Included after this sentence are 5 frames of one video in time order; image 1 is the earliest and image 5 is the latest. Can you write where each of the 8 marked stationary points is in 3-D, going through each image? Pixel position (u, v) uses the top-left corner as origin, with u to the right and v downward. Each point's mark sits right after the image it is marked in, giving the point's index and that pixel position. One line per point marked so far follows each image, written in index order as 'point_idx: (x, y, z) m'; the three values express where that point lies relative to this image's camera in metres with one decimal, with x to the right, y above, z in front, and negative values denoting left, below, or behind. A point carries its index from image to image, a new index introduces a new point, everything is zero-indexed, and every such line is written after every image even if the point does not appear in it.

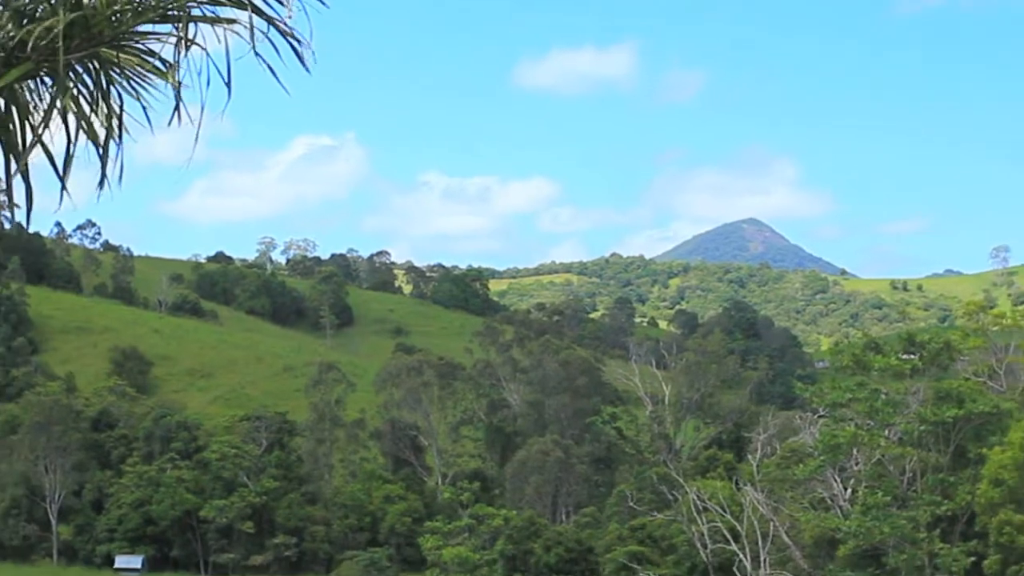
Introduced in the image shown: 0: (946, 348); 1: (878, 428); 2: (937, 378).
0: (+12.5, -1.7, +15.2) m
1: (+10.3, -3.9, +14.7) m
2: (+12.2, -2.6, +15.2) m
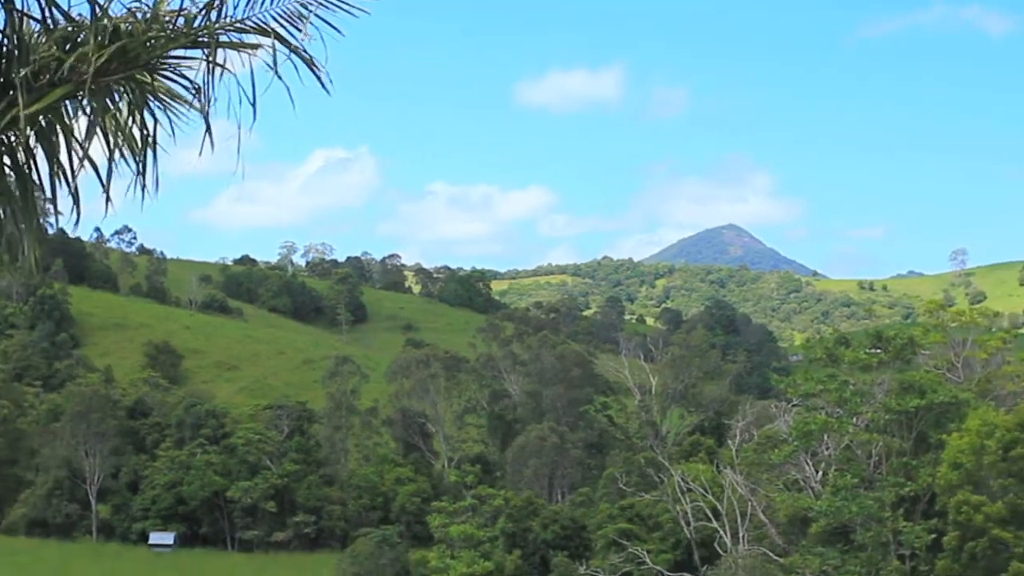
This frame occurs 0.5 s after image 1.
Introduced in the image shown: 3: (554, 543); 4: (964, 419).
0: (+12.5, -1.7, +16.6) m
1: (+10.3, -3.9, +16.2) m
2: (+12.2, -2.6, +16.6) m
3: (+1.4, -8.6, +17.8) m
4: (+14.2, -4.1, +16.6) m
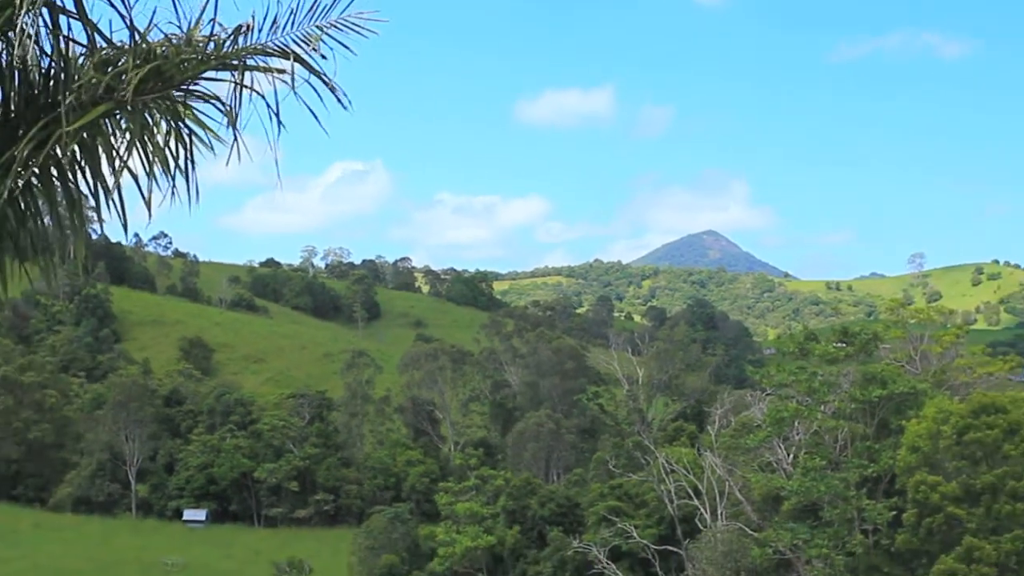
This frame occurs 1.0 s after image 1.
0: (+12.5, -1.7, +18.3) m
1: (+10.3, -4.0, +17.9) m
2: (+12.2, -2.6, +18.3) m
3: (+1.4, -8.6, +19.6) m
4: (+14.2, -4.2, +18.3) m
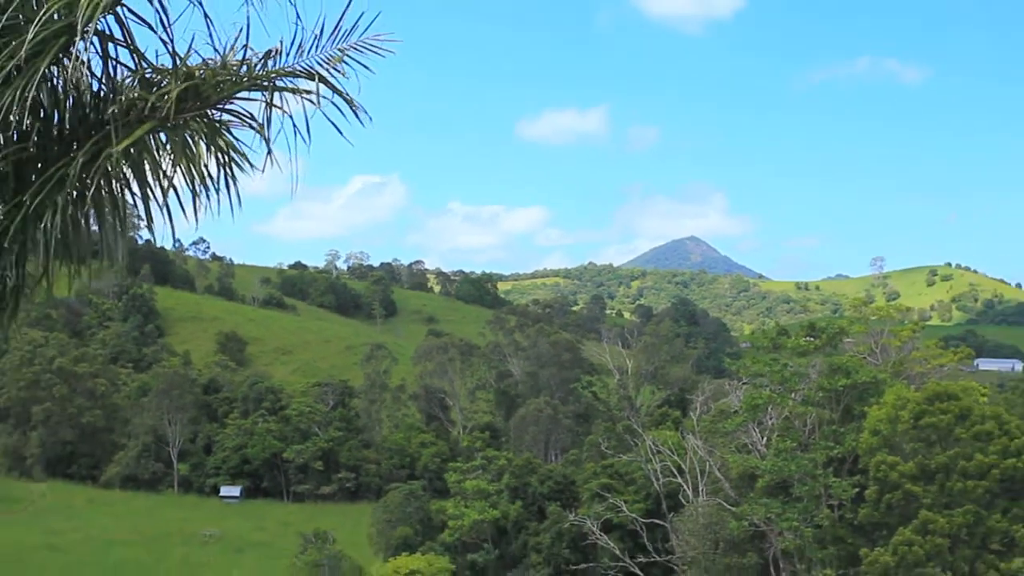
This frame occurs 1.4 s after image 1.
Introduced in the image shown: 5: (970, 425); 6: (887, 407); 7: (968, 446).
0: (+12.6, -1.7, +20.4) m
1: (+10.4, -4.0, +20.0) m
2: (+12.3, -2.6, +20.4) m
3: (+1.5, -8.6, +21.8) m
4: (+14.3, -4.2, +20.4) m
5: (+16.5, -4.9, +18.9) m
6: (+13.9, -4.5, +19.7) m
7: (+16.2, -5.6, +18.7) m
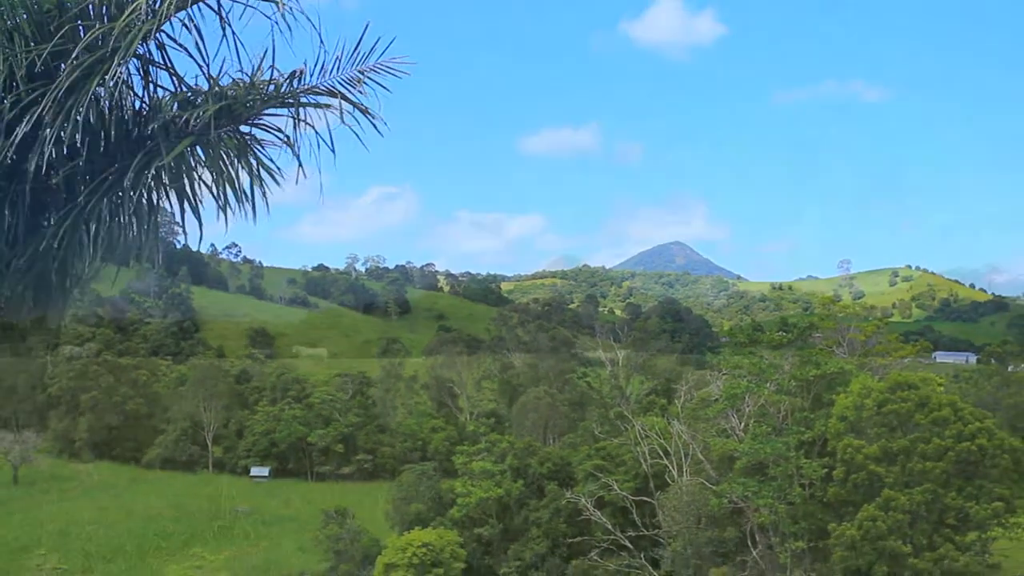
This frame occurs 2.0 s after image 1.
0: (+12.7, -1.7, +22.5) m
1: (+10.5, -4.0, +22.2) m
2: (+12.4, -2.6, +22.6) m
3: (+1.6, -8.6, +24.1) m
4: (+14.4, -4.2, +22.6) m
5: (+16.5, -4.9, +21.1) m
6: (+14.0, -4.5, +21.9) m
7: (+16.3, -5.6, +20.9) m
